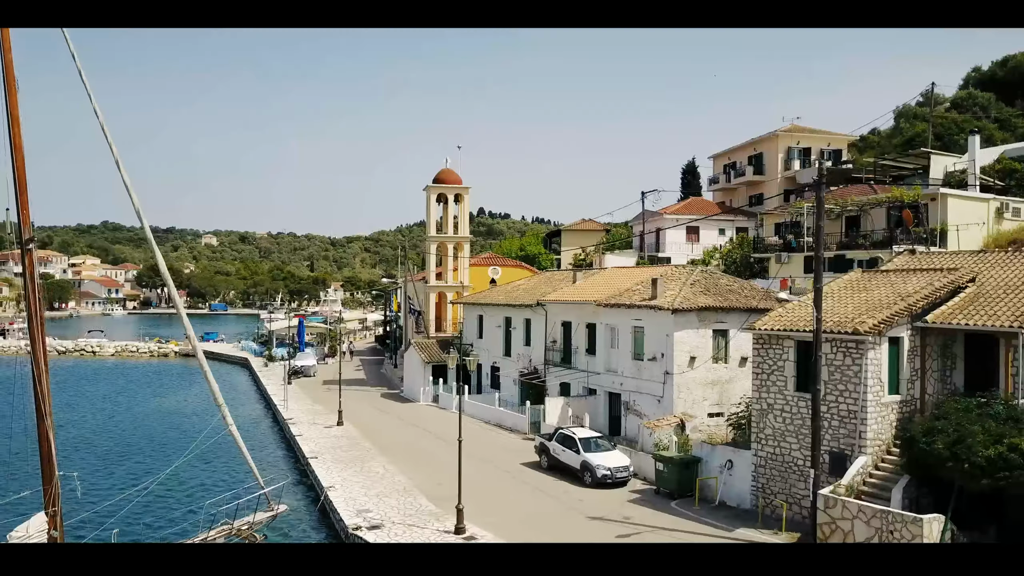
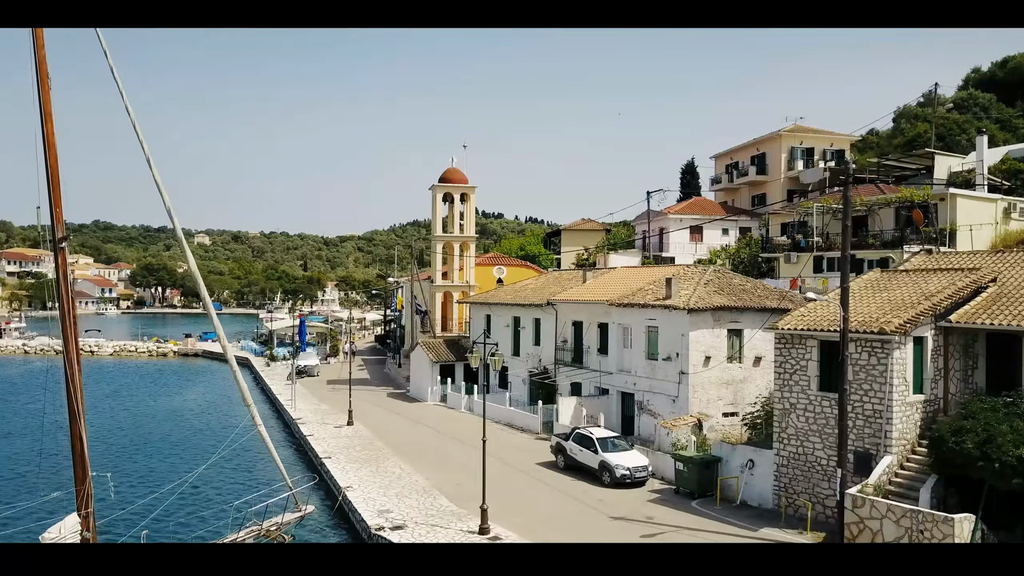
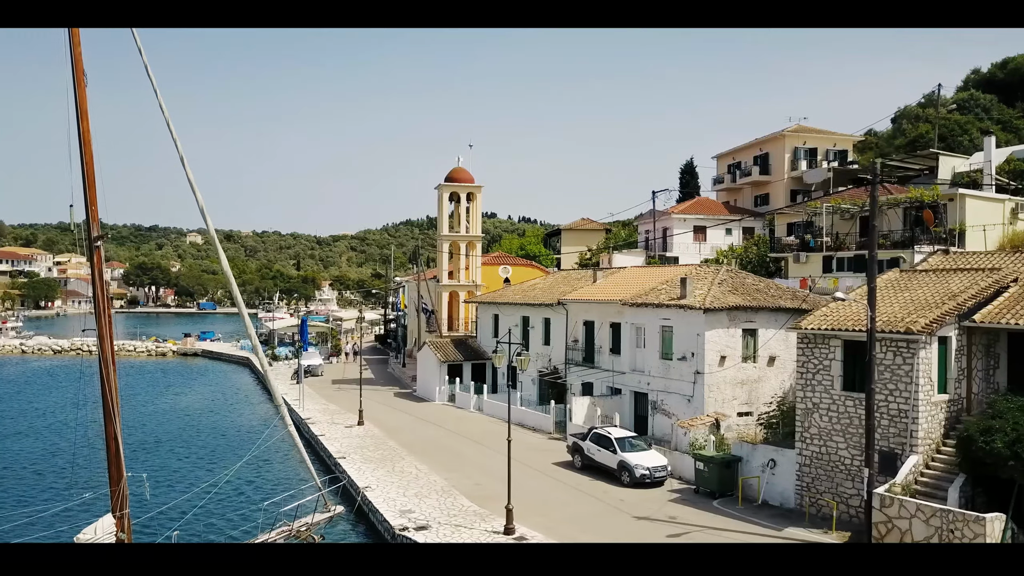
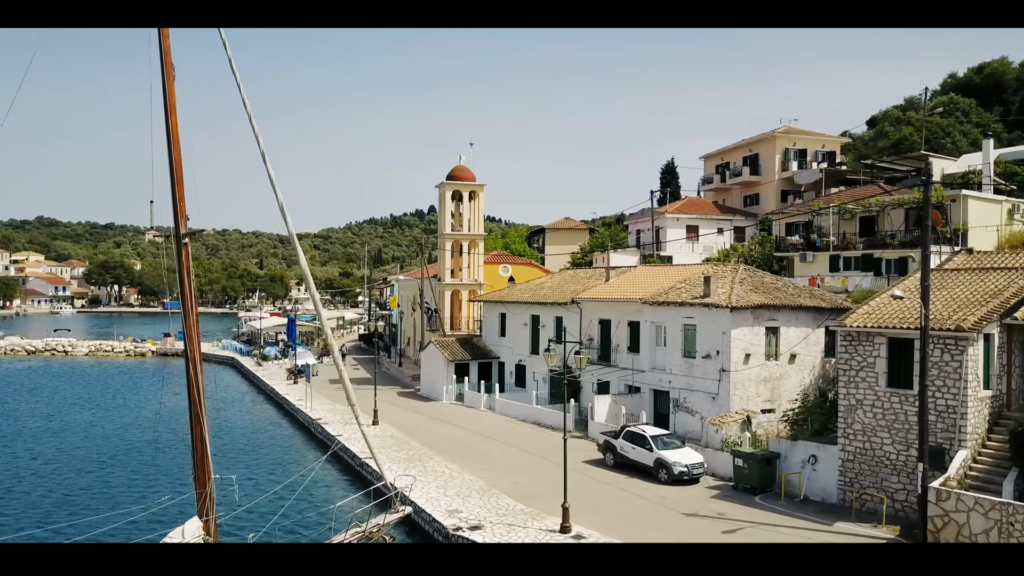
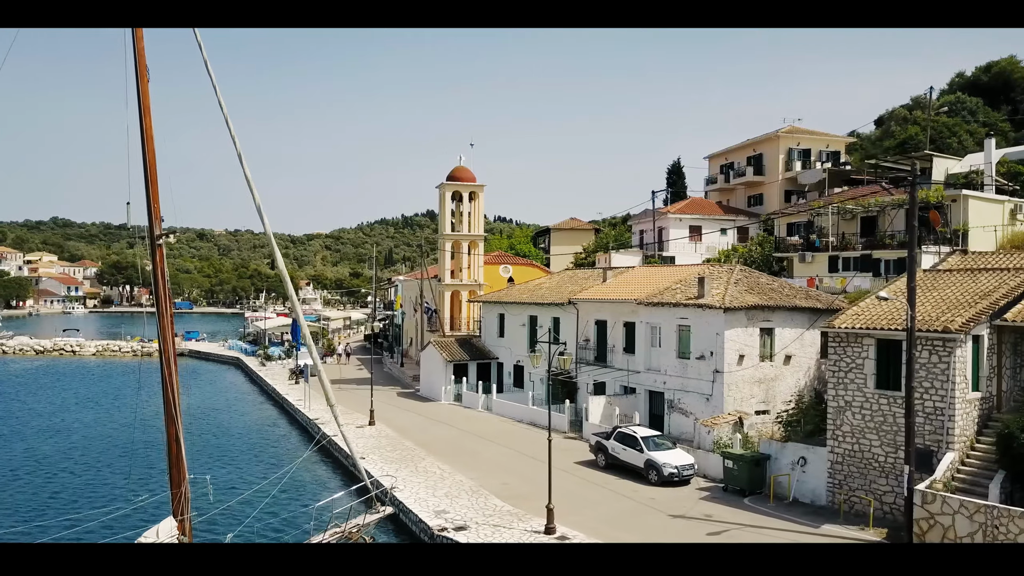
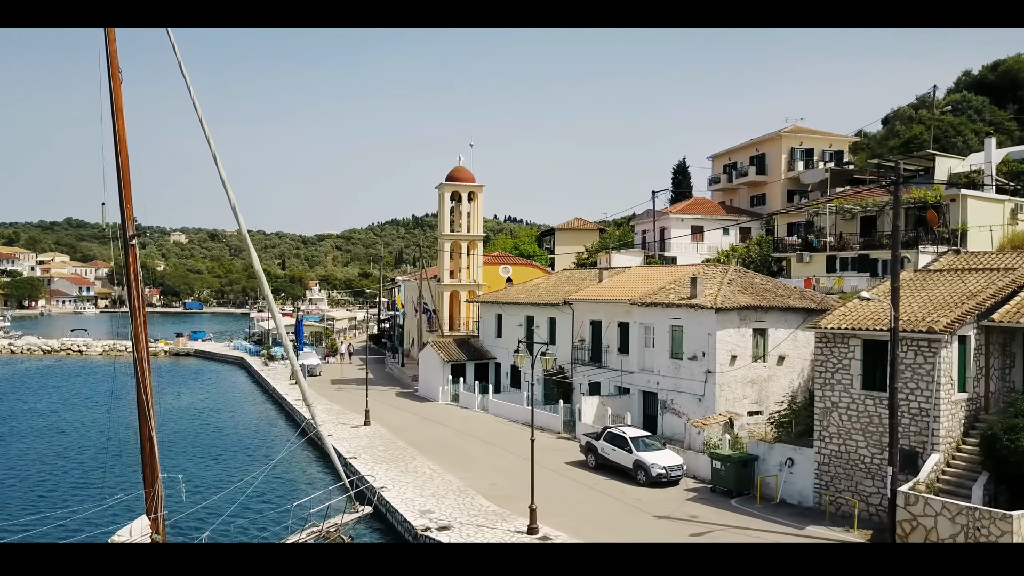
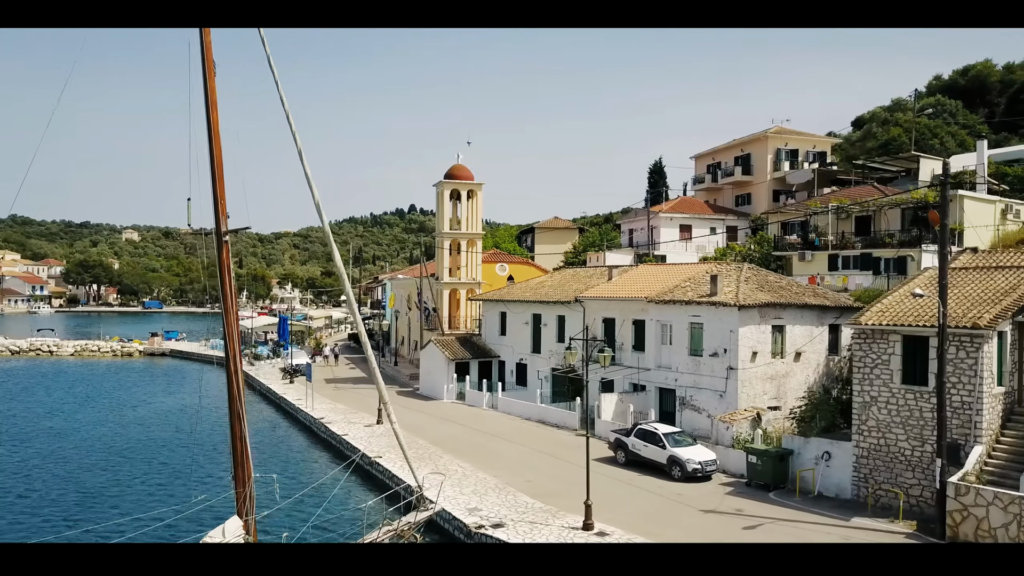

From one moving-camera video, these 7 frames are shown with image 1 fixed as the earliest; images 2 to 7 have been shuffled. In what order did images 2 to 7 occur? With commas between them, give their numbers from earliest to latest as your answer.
2, 3, 6, 5, 4, 7
